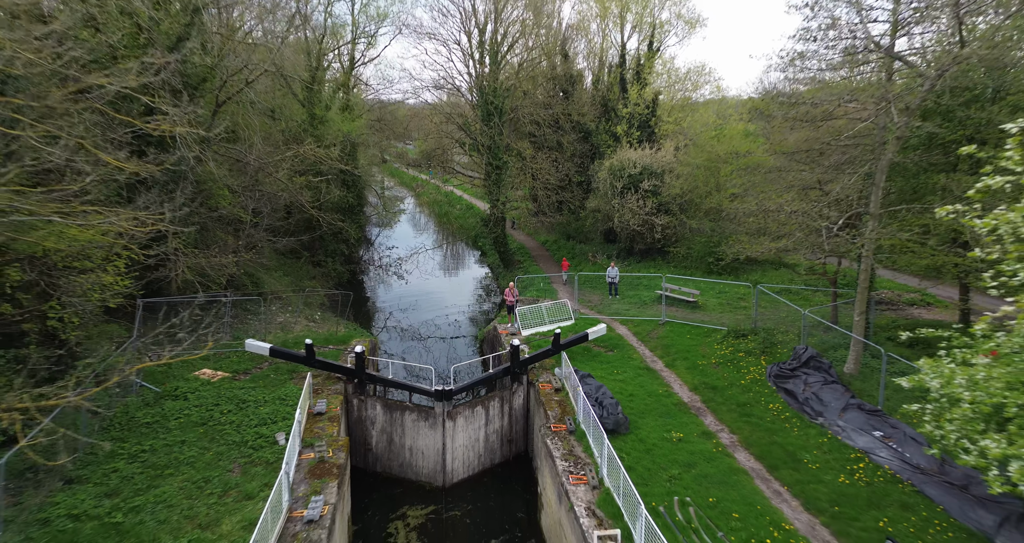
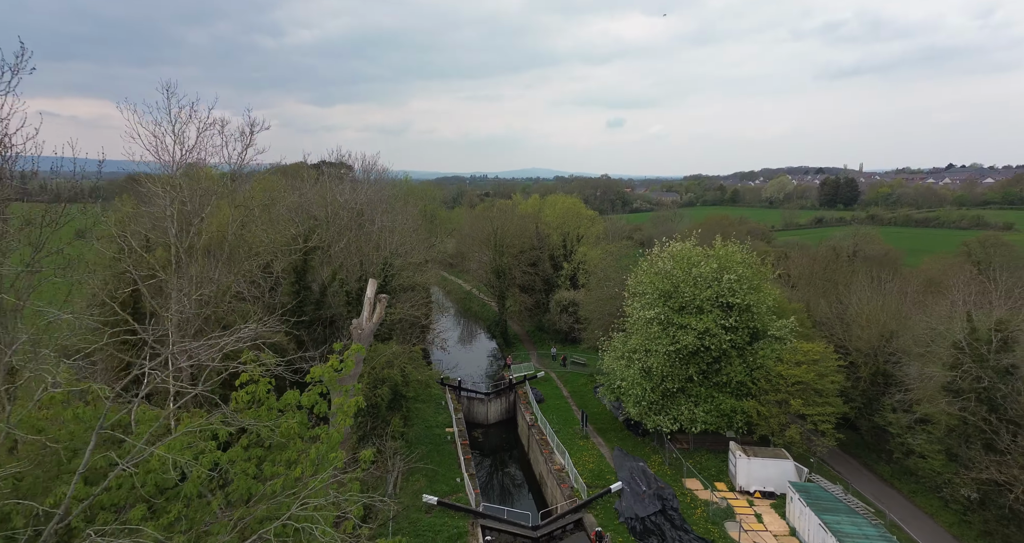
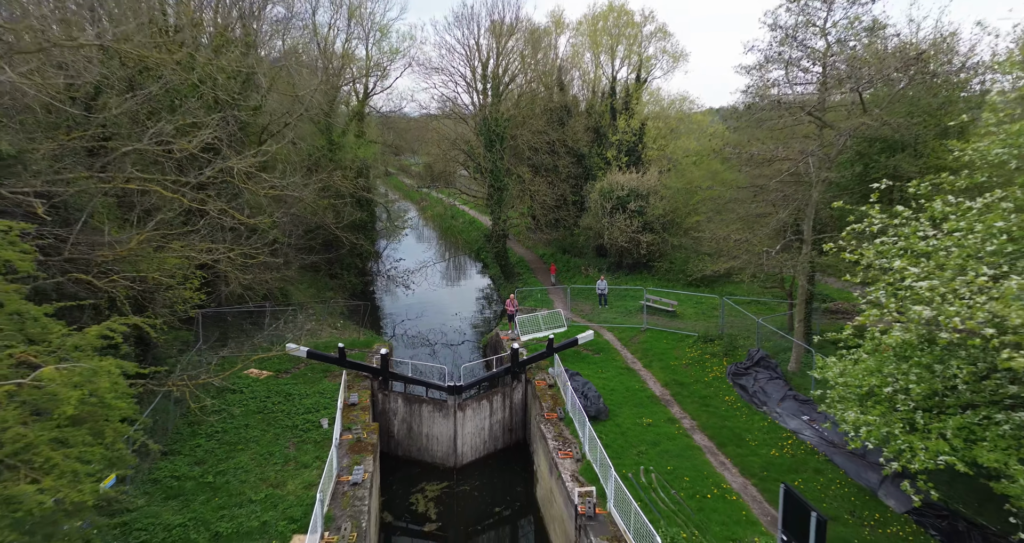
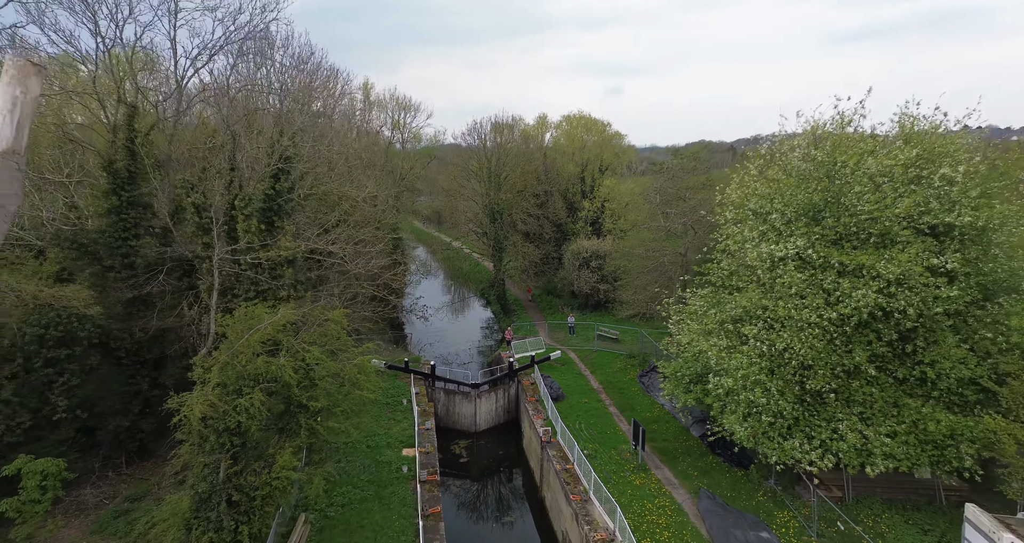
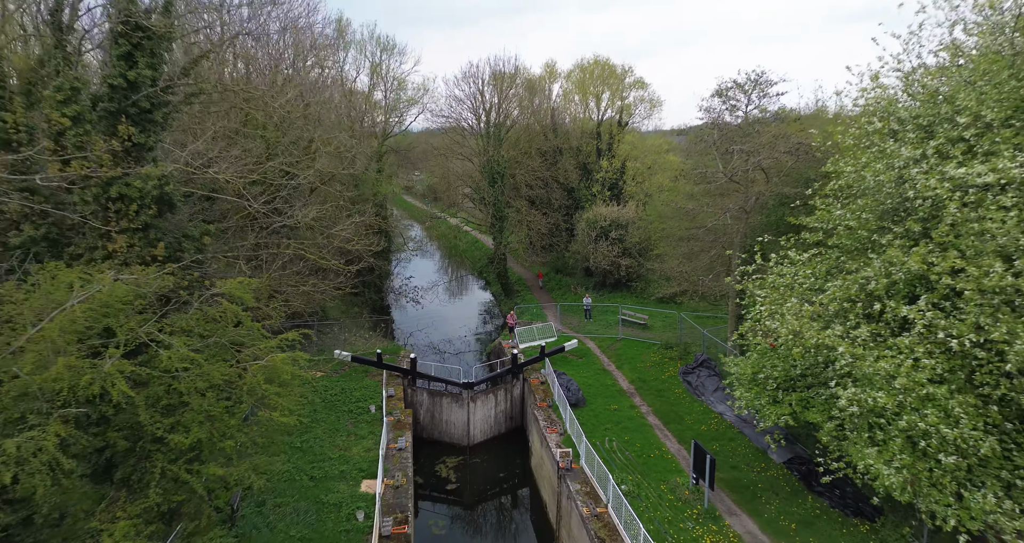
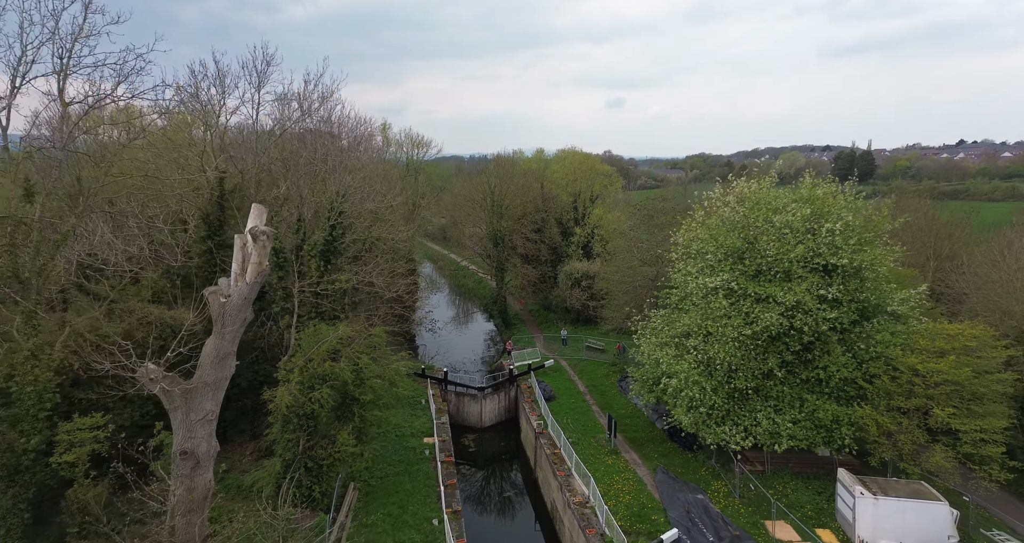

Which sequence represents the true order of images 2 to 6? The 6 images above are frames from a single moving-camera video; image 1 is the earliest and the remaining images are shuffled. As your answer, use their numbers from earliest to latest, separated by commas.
3, 5, 4, 6, 2
